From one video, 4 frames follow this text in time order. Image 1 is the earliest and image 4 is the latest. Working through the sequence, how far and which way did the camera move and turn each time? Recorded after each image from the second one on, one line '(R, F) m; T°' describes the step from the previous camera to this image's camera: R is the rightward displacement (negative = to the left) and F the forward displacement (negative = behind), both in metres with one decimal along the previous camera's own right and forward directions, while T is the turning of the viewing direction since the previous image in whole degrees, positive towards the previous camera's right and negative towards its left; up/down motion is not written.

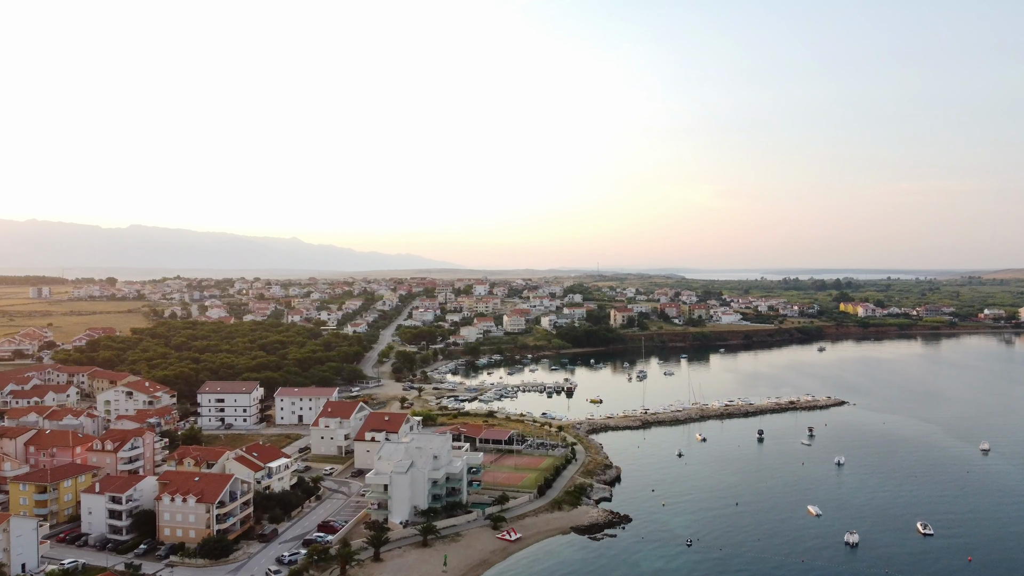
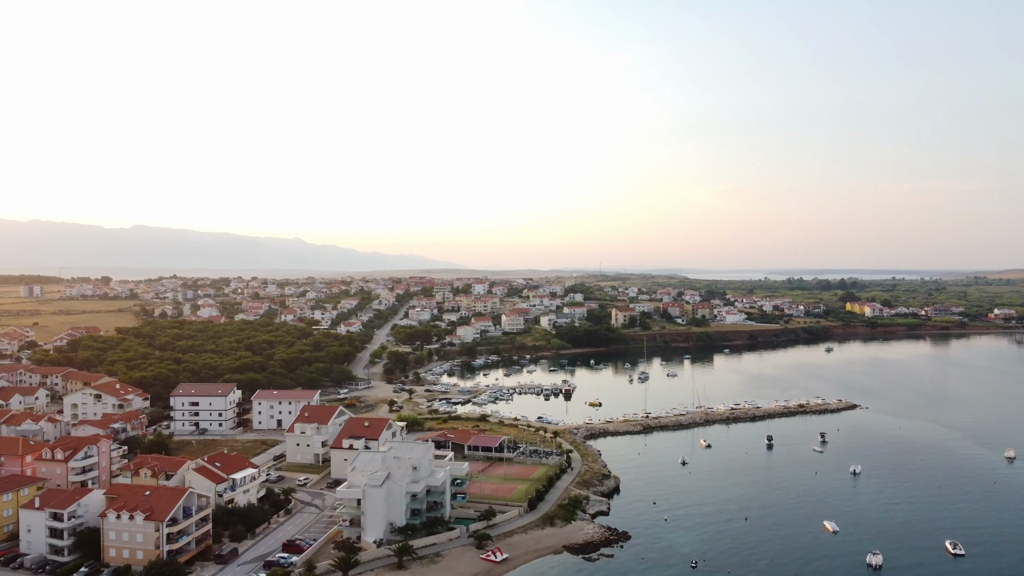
(+0.5, +1.9) m; 0°
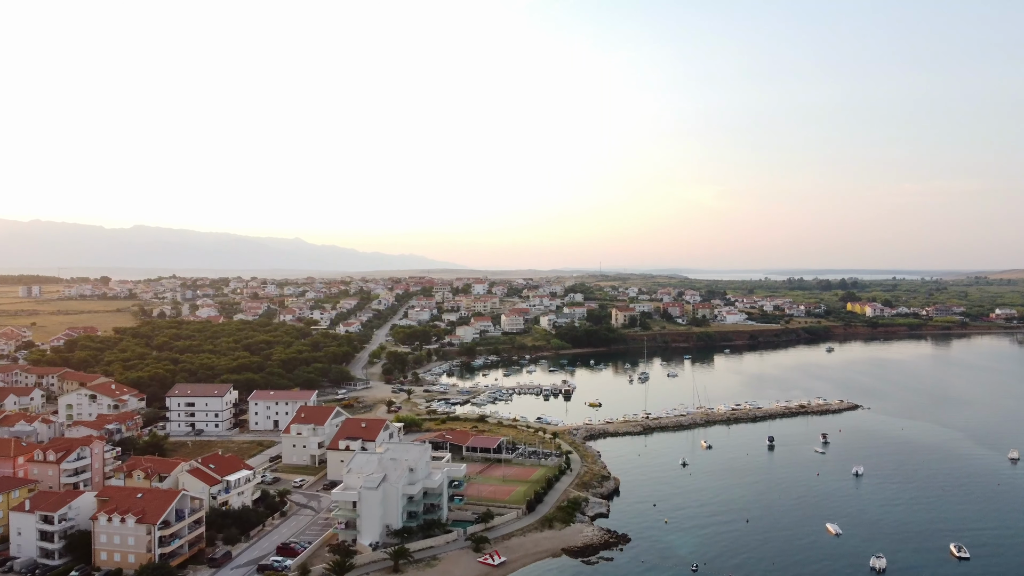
(+0.1, +0.3) m; 0°
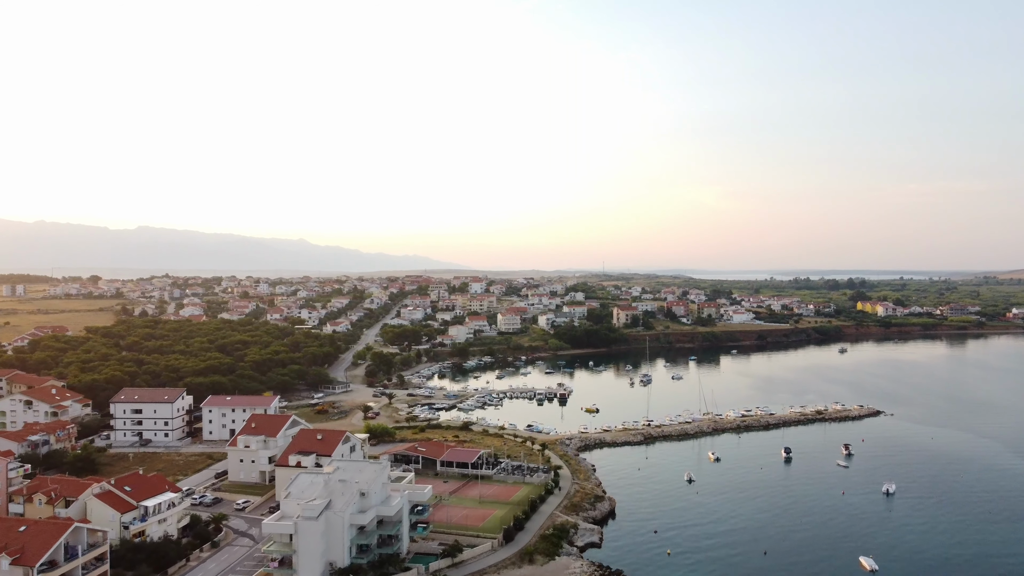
(+0.8, +3.1) m; 0°
